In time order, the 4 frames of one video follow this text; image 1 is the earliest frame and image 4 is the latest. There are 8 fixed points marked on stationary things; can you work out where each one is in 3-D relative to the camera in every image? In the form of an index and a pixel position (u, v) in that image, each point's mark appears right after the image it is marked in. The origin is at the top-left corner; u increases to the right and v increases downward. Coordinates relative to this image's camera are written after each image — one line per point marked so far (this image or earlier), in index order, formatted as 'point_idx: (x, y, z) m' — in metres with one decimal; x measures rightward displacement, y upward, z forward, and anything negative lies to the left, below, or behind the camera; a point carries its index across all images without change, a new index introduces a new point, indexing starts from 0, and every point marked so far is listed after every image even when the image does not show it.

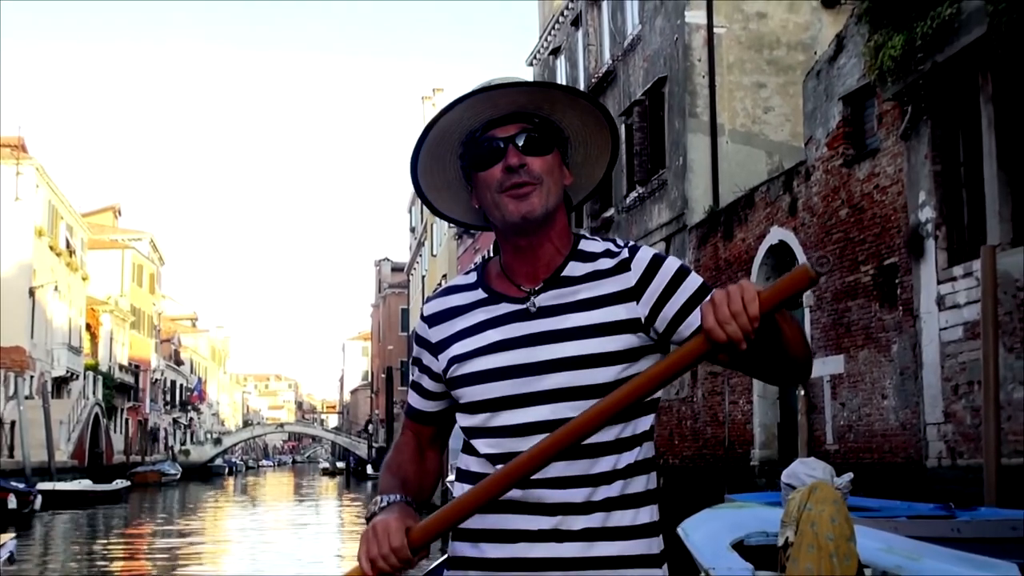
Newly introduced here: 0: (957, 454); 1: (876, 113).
0: (+3.7, -1.4, +9.4) m
1: (+3.5, +1.7, +11.0) m
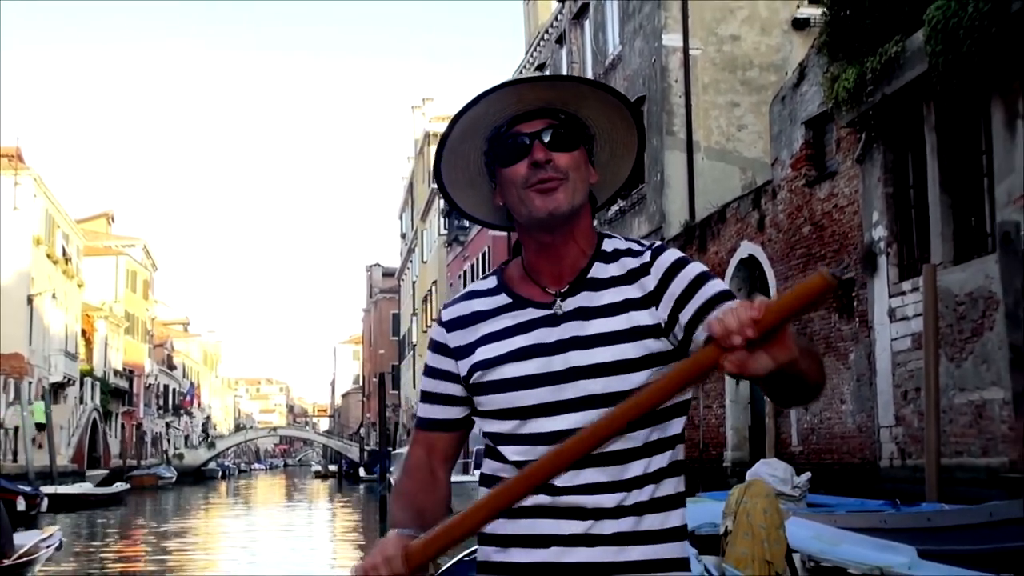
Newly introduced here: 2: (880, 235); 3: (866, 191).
0: (+3.5, -1.5, +10.3) m
1: (+3.3, +1.5, +11.8) m
2: (+3.5, +0.5, +10.8) m
3: (+3.4, +0.9, +11.0) m
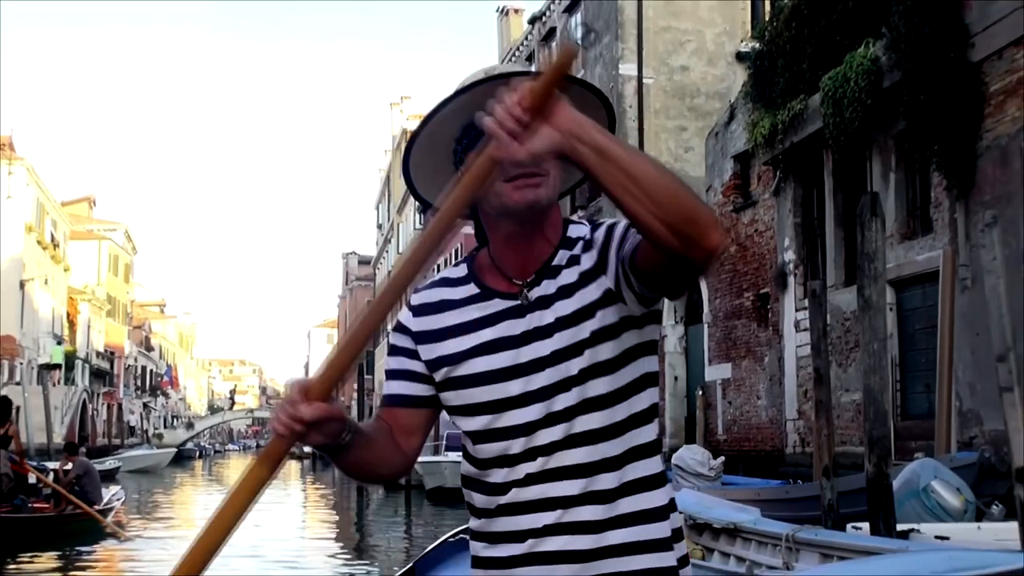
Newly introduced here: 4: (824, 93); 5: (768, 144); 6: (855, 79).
0: (+3.1, -1.7, +12.3) m
1: (+2.9, +1.4, +13.8) m
2: (+3.1, +0.3, +12.8) m
3: (+3.0, +0.8, +13.0) m
4: (+3.0, +1.9, +11.0) m
5: (+2.8, +1.6, +12.7) m
6: (+3.1, +1.9, +10.4) m
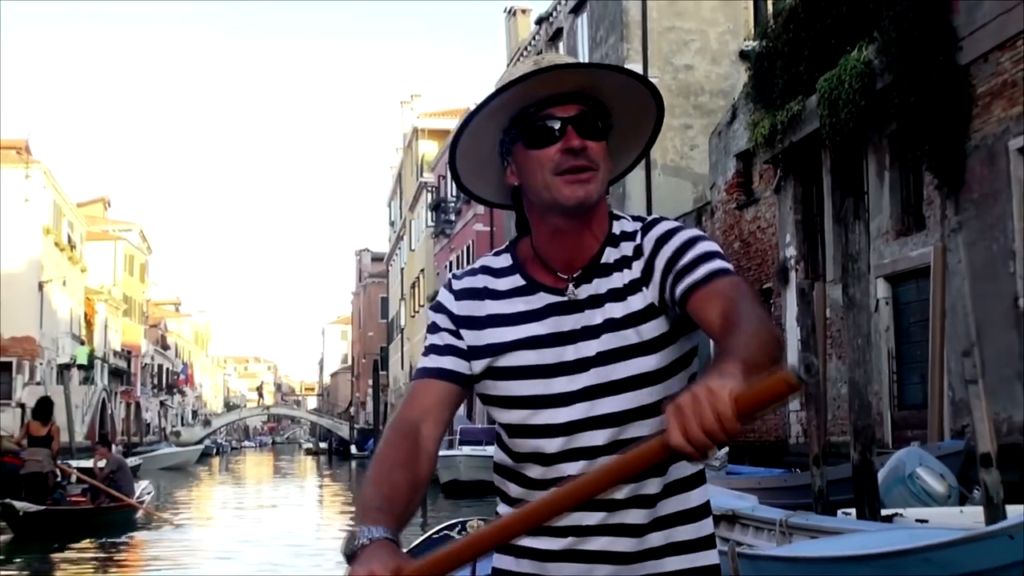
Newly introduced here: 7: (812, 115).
0: (+3.3, -1.6, +12.7) m
1: (+3.0, +1.4, +14.2) m
2: (+3.2, +0.4, +13.2) m
3: (+3.1, +0.8, +13.4) m
4: (+3.1, +1.9, +11.4) m
5: (+2.9, +1.6, +13.1) m
6: (+3.1, +1.9, +10.7) m
7: (+3.1, +1.8, +11.9) m
